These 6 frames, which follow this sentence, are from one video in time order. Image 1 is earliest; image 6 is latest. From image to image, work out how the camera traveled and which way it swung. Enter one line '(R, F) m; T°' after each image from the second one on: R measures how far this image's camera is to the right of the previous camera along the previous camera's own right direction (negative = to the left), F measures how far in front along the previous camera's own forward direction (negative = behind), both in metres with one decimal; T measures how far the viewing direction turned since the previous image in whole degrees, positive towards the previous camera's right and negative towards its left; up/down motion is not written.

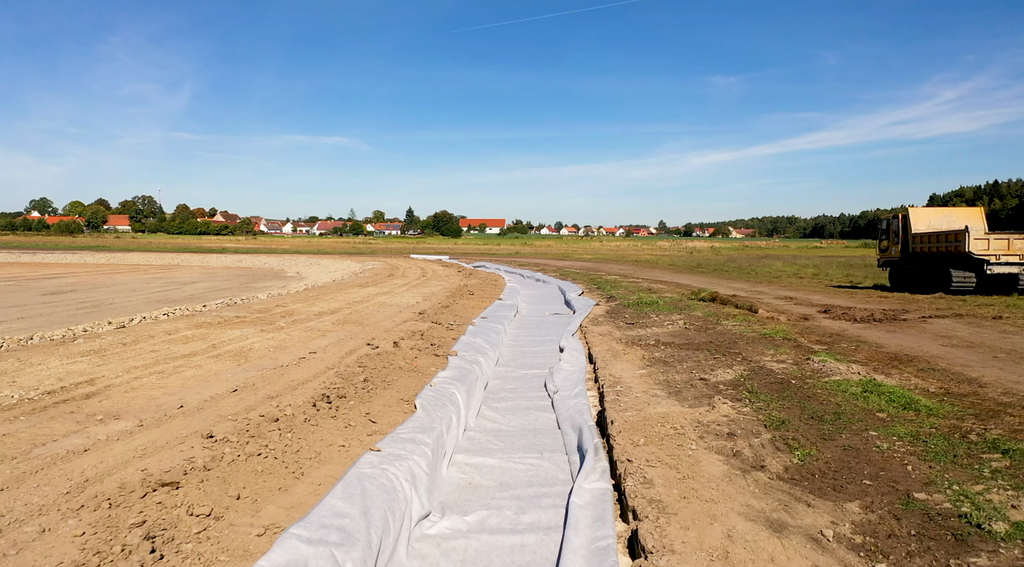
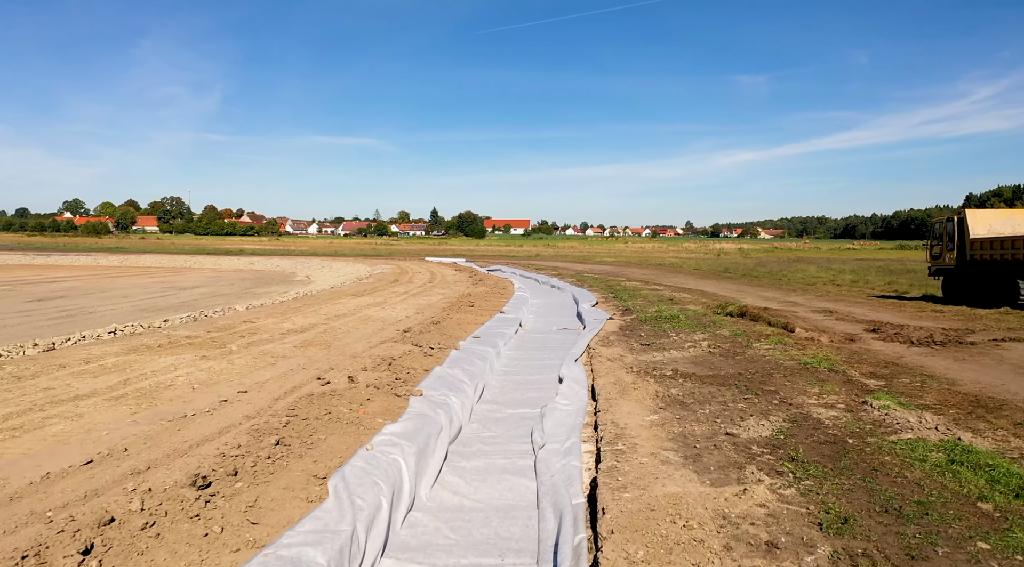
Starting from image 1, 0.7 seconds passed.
(+0.3, +1.2) m; -2°
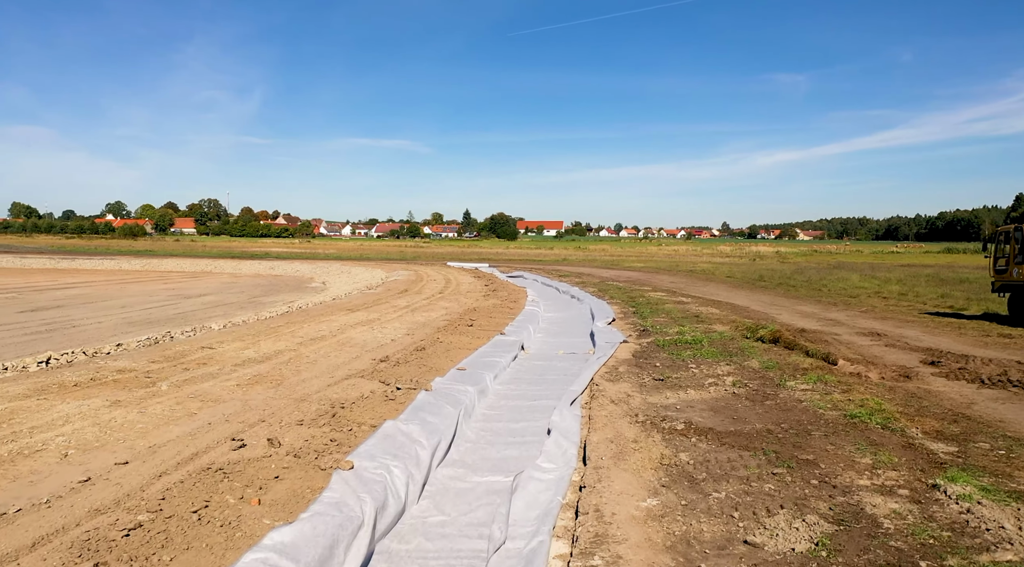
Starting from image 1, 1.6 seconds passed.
(+0.5, +1.1) m; -3°
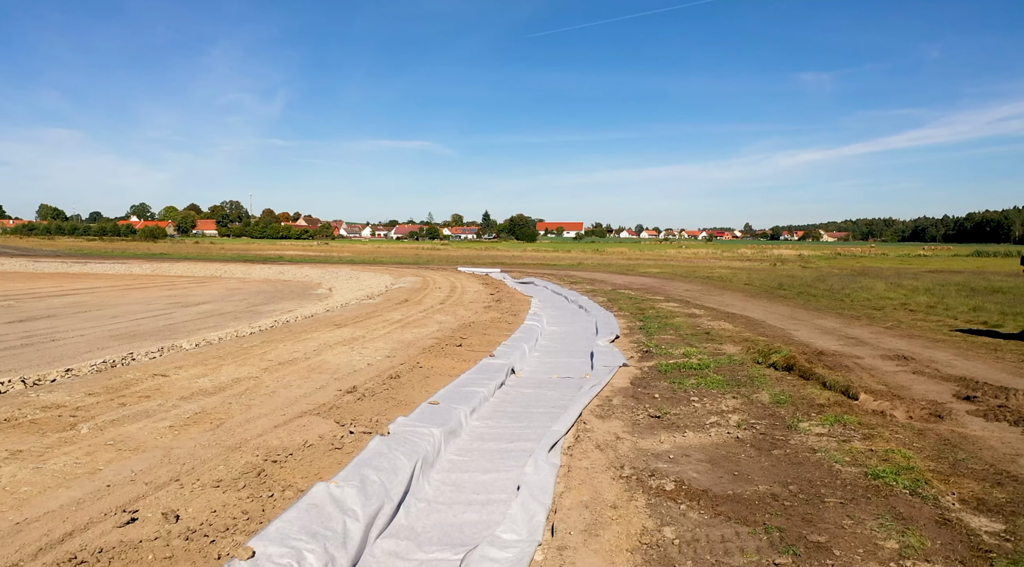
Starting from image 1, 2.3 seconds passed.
(+0.4, +0.7) m; -2°
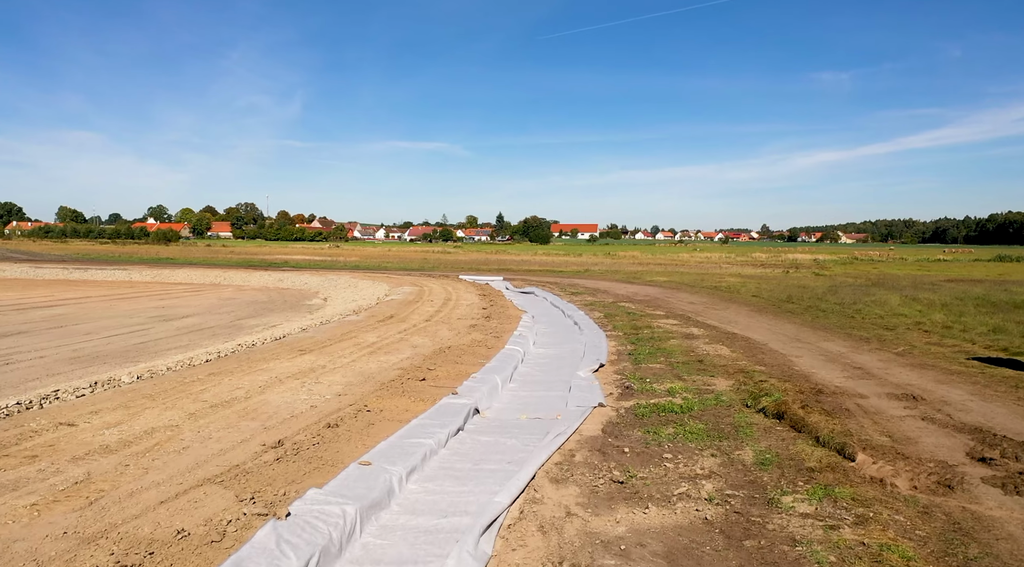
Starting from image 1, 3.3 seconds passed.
(+0.6, +0.8) m; -1°
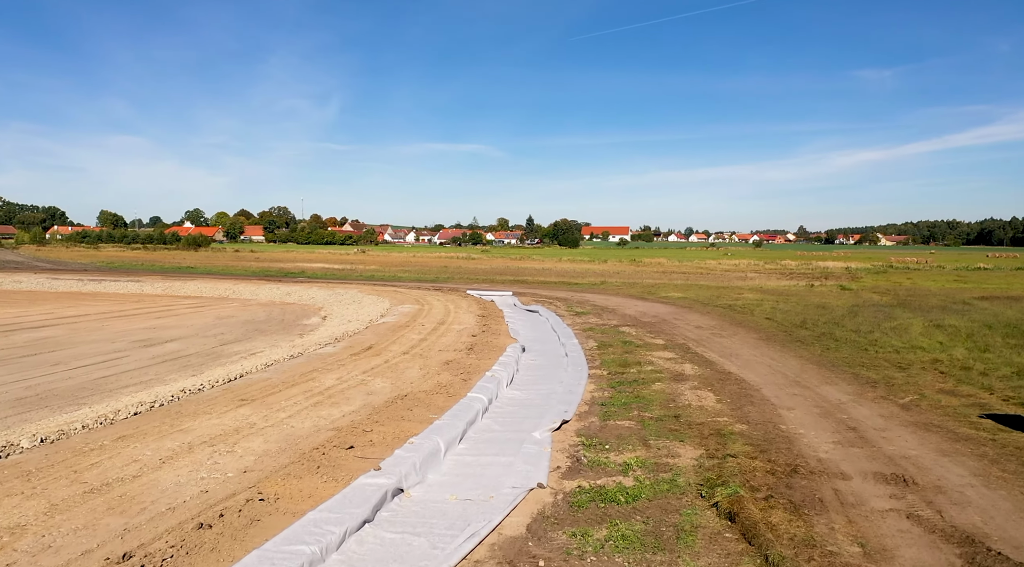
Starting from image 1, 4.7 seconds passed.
(+1.1, +1.0) m; -3°
